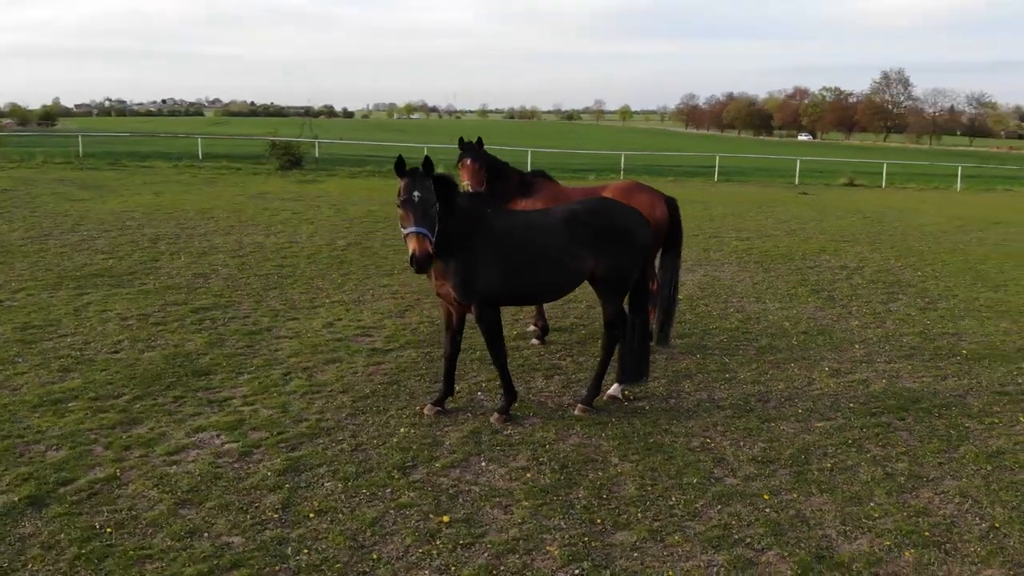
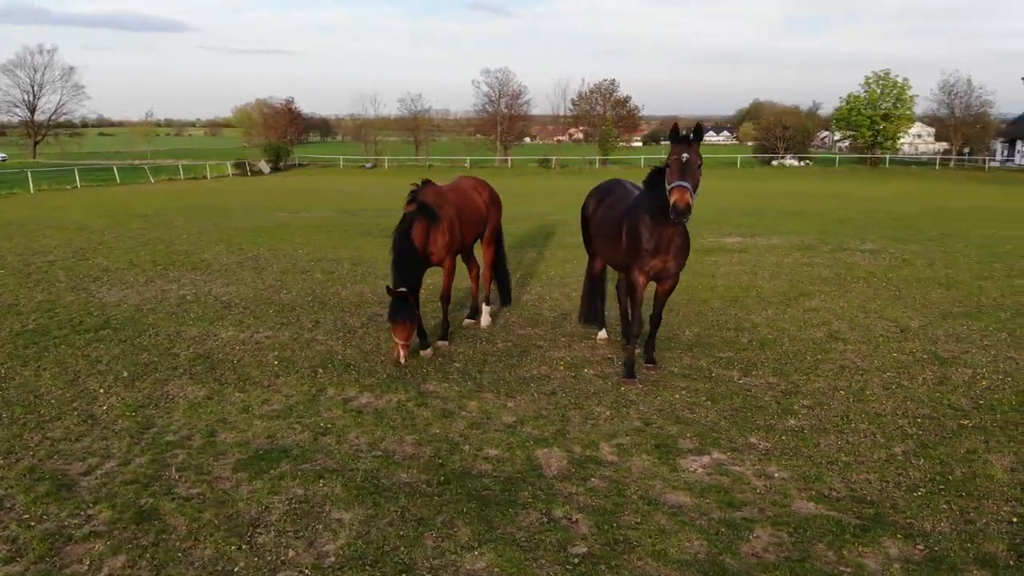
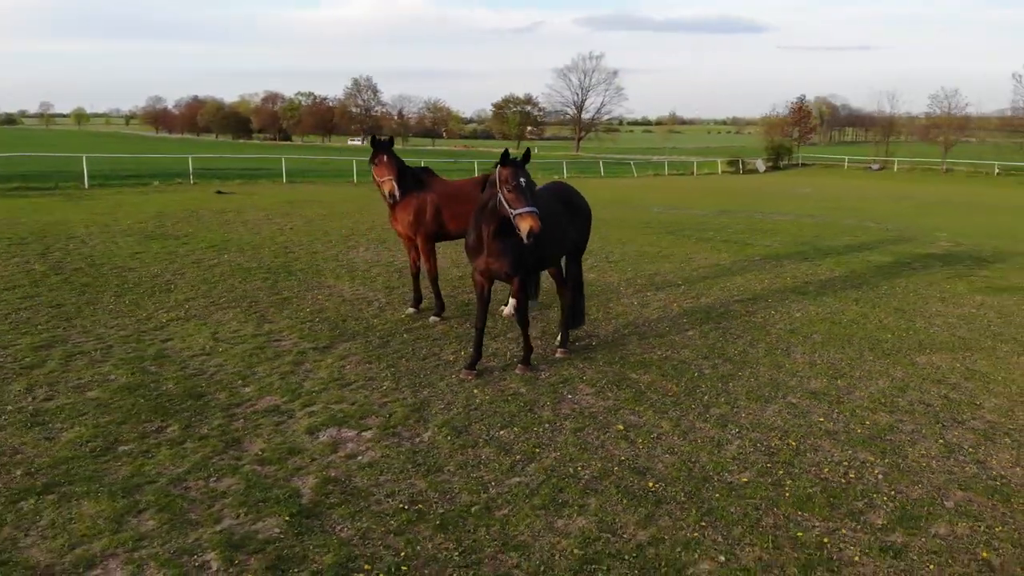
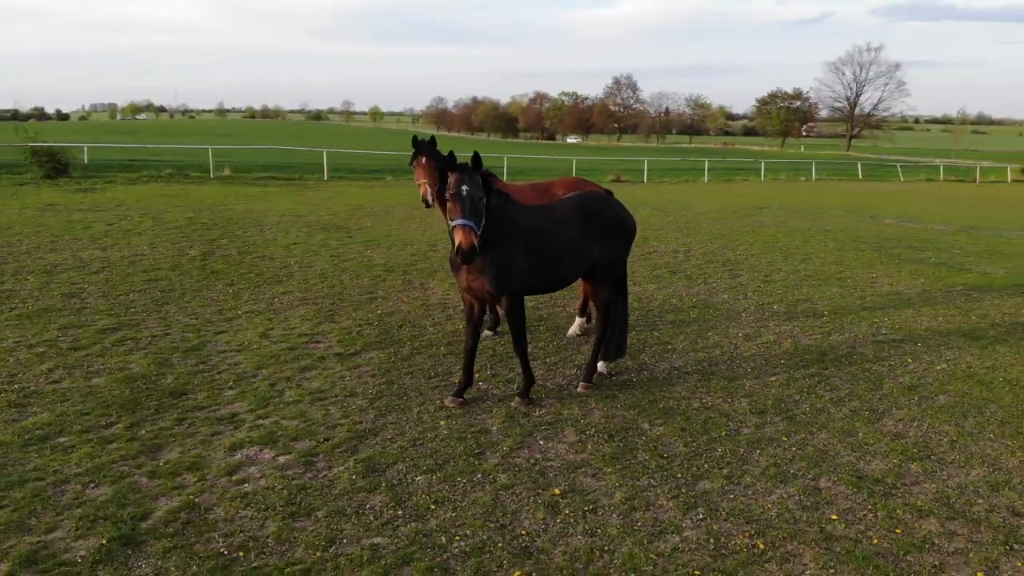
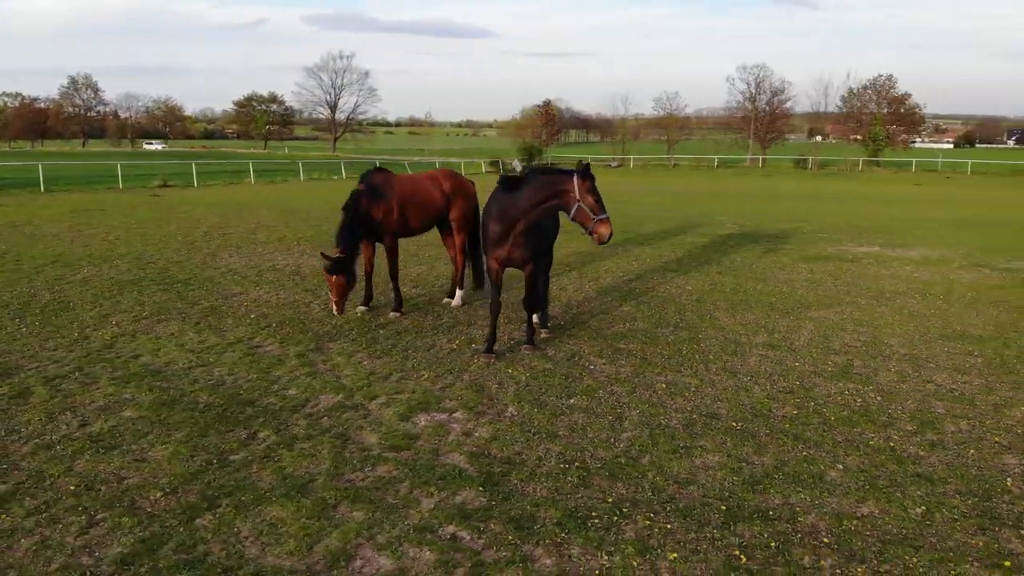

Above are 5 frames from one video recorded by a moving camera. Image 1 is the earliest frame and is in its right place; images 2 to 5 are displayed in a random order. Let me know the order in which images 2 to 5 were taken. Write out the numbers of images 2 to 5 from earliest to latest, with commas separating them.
4, 3, 5, 2
